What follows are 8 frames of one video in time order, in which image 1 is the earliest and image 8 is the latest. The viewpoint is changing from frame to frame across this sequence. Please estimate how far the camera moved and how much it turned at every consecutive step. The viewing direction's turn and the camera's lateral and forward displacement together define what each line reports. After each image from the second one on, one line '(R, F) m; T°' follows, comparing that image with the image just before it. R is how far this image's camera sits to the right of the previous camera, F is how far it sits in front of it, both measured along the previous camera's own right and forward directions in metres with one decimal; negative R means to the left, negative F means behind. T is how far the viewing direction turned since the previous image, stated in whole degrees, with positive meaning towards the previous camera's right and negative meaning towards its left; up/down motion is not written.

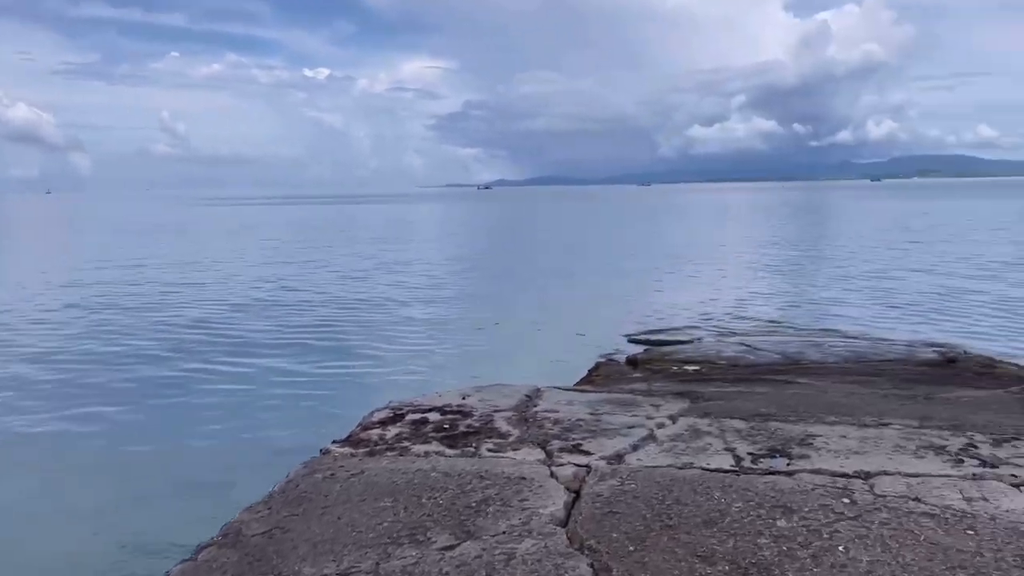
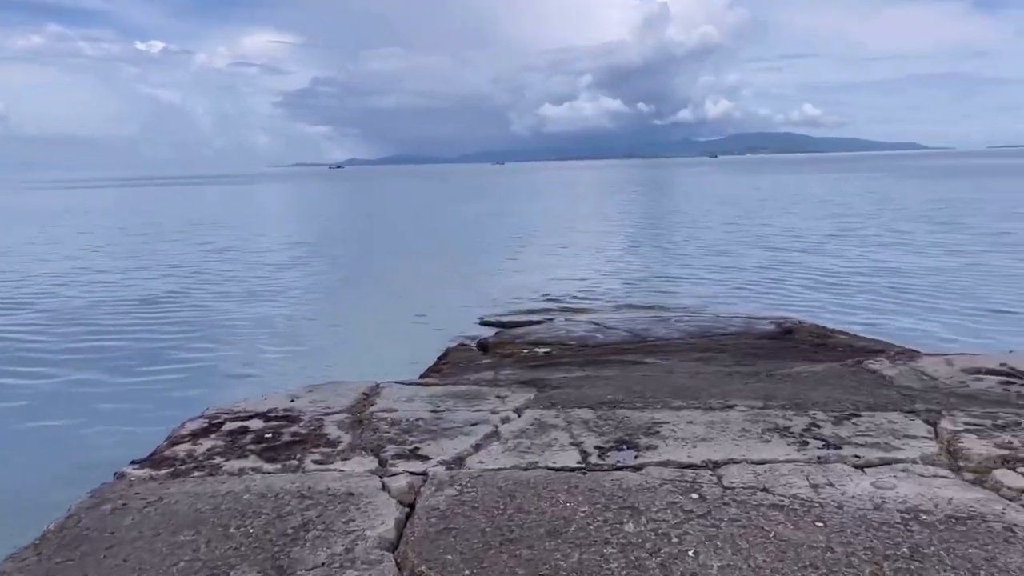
(+0.2, +0.5) m; +10°
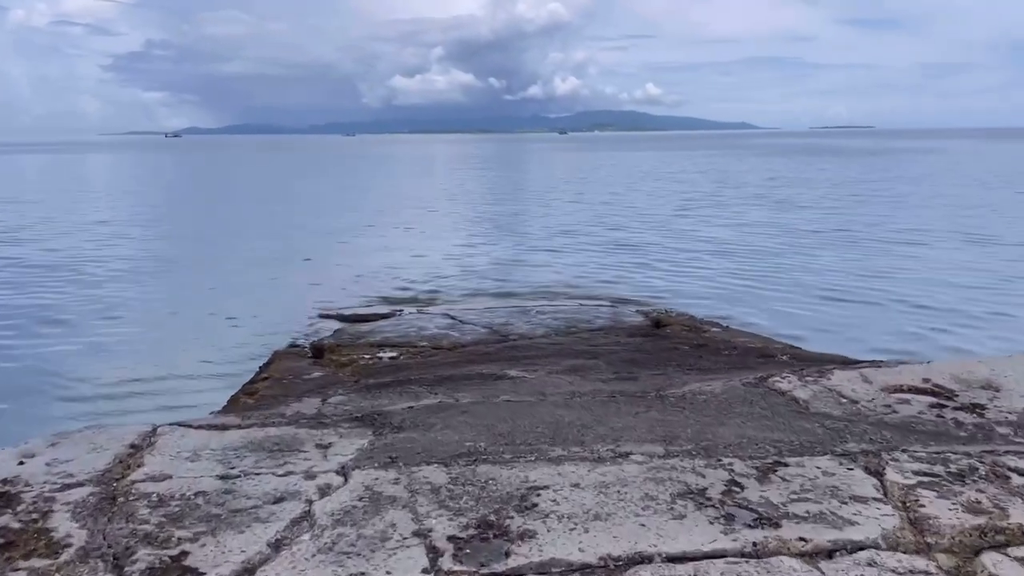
(+0.2, +1.6) m; +10°
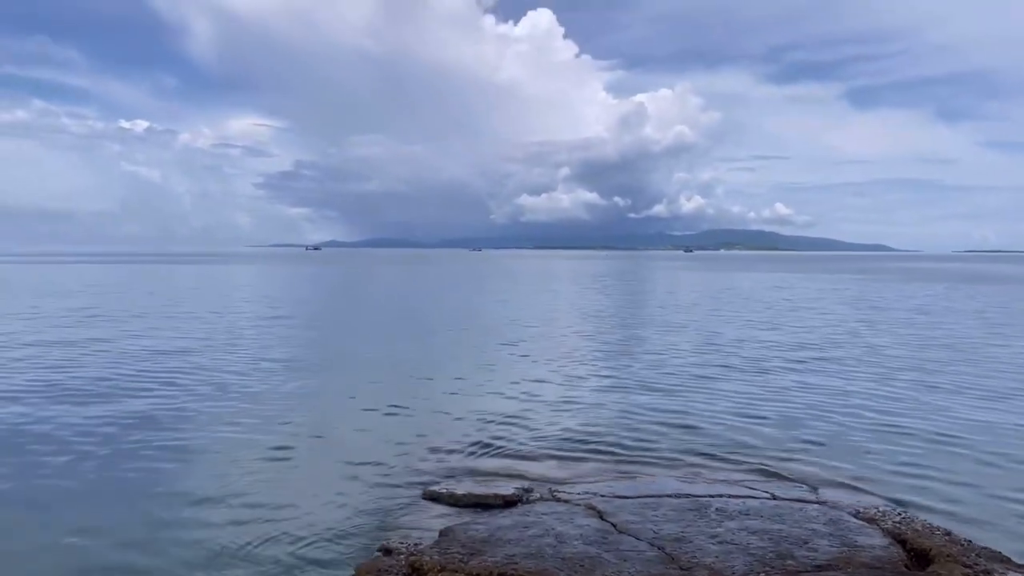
(-0.6, +3.1) m; -9°
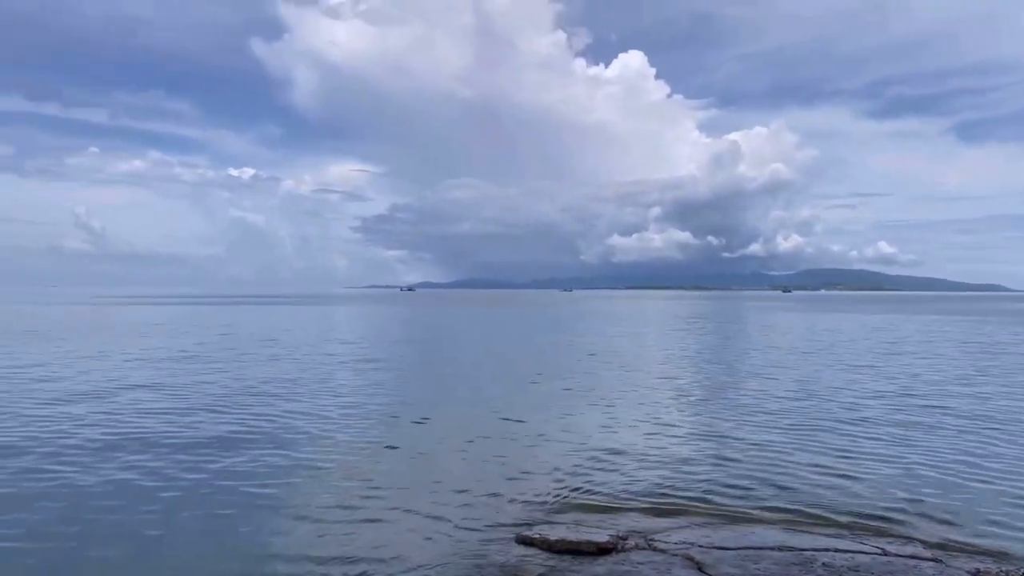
(0.0, 0.0) m; -6°
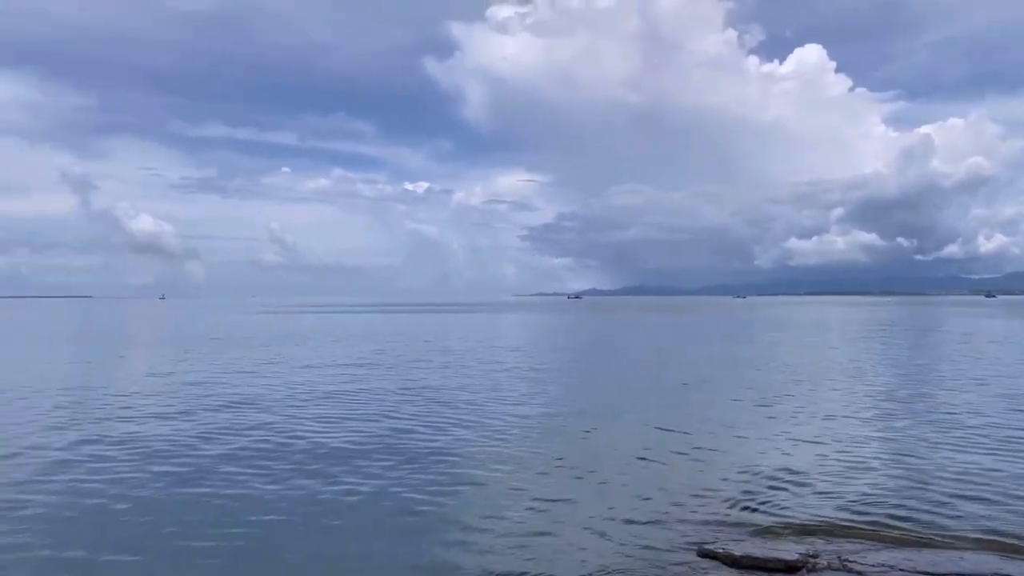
(-0.1, 0.0) m; -12°
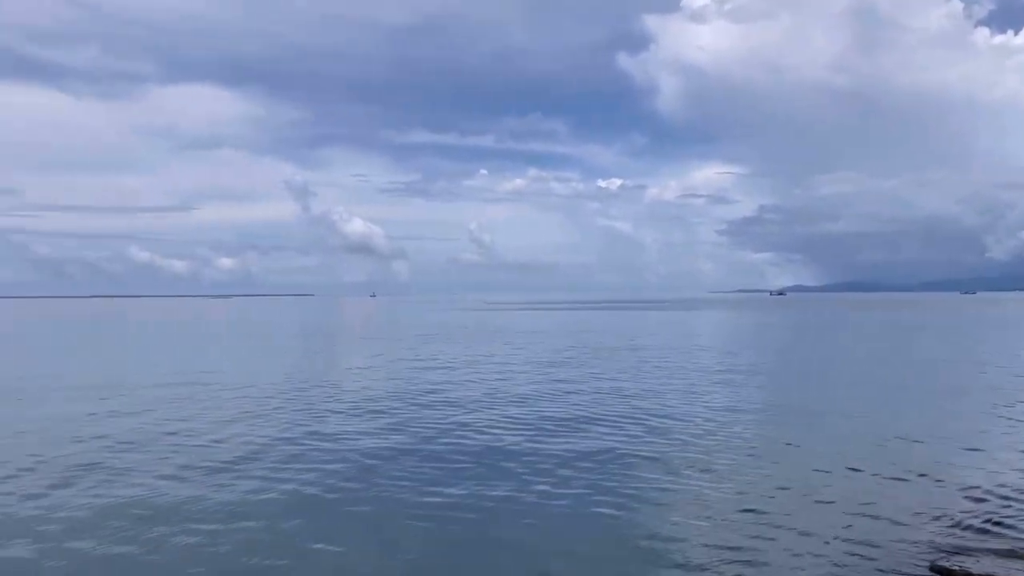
(+0.1, +0.3) m; -13°
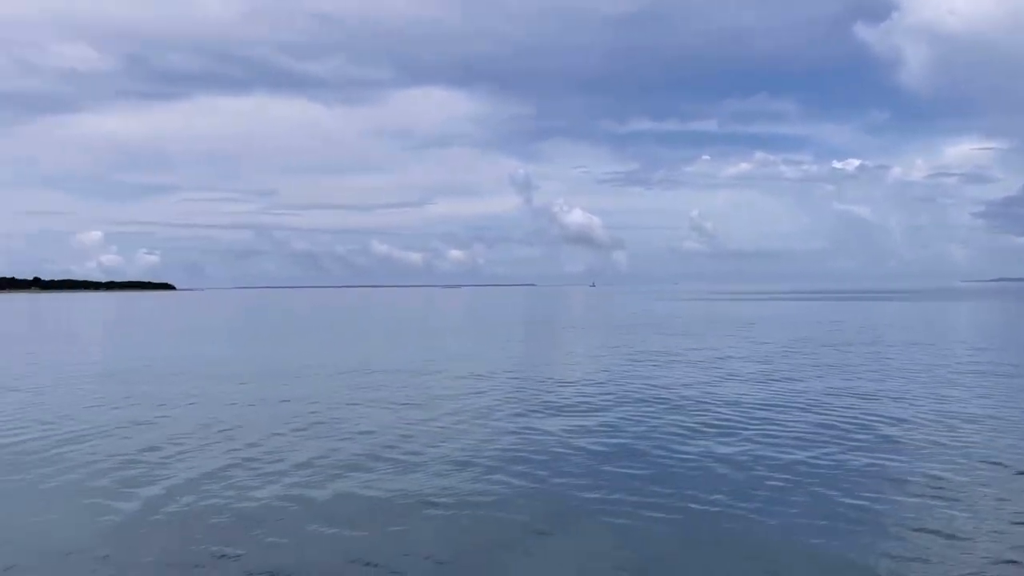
(+0.2, +0.2) m; -15°
